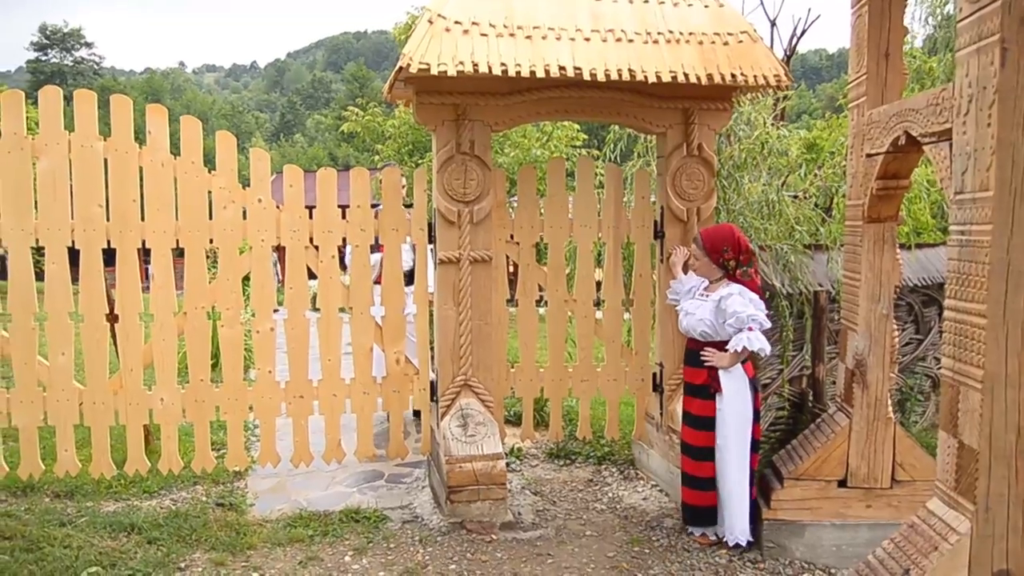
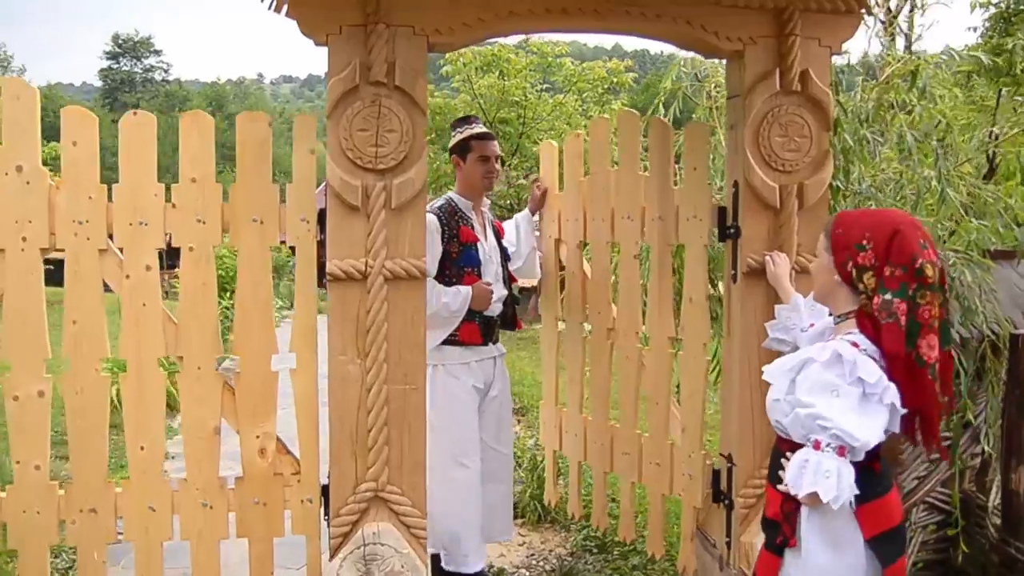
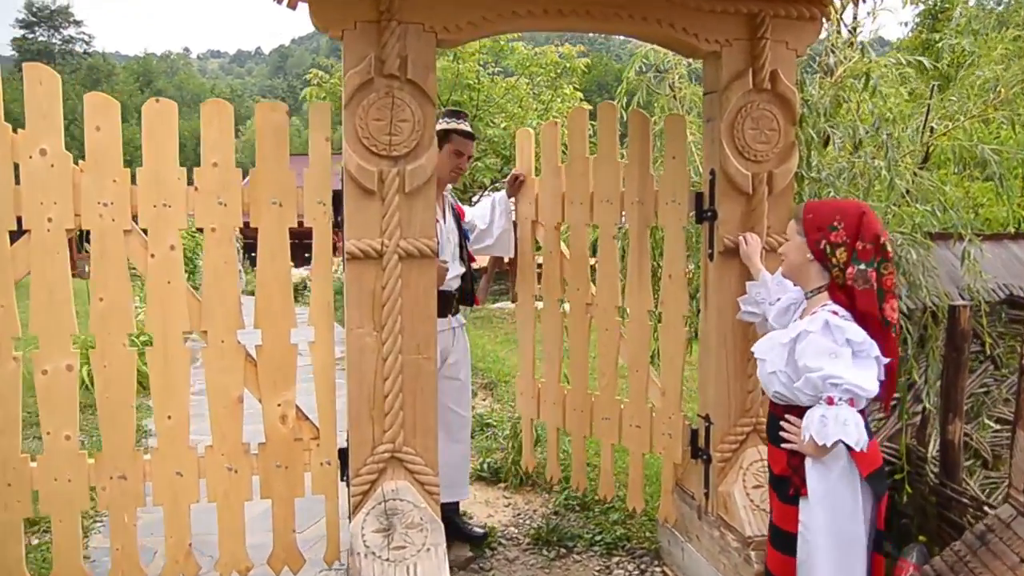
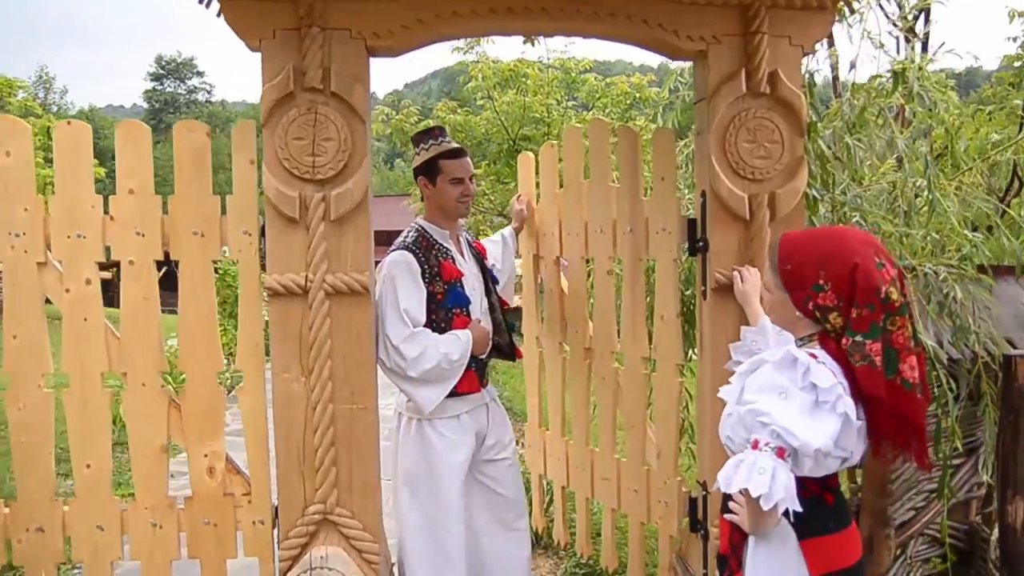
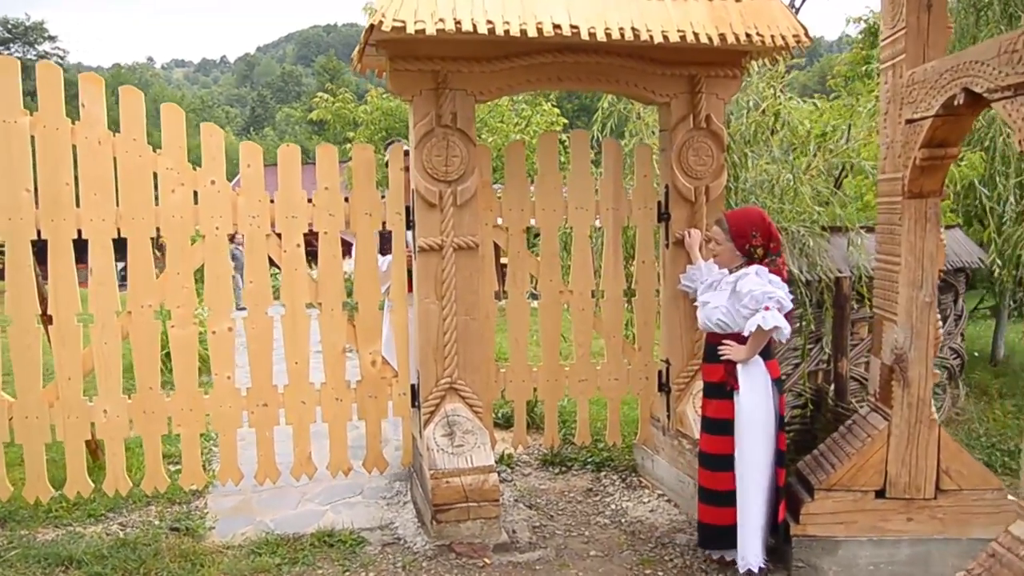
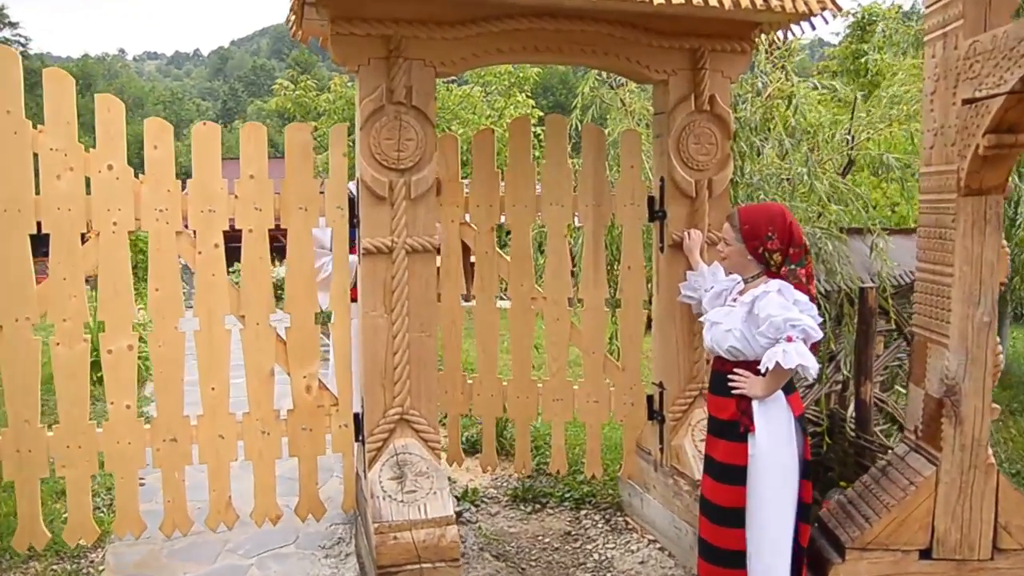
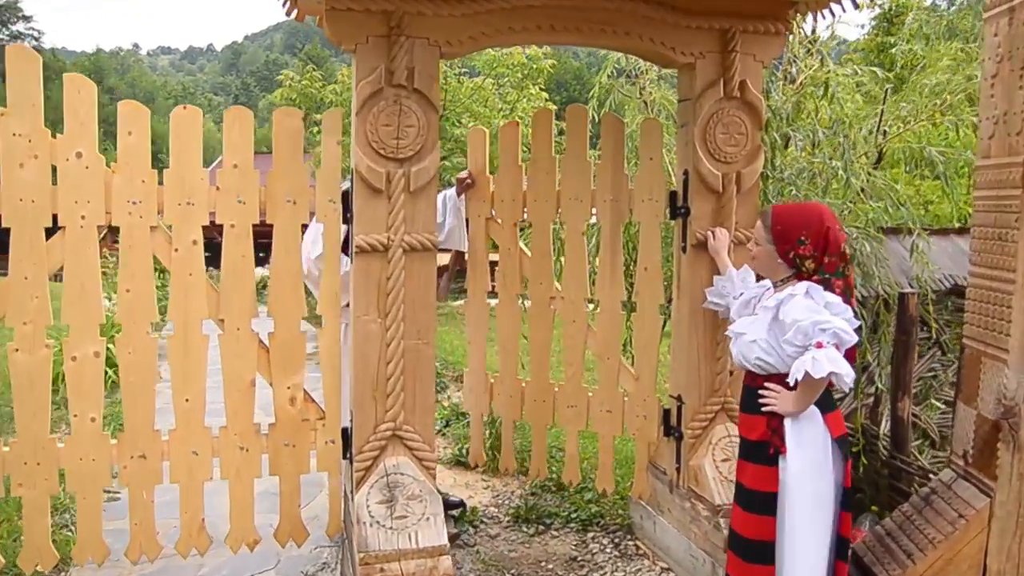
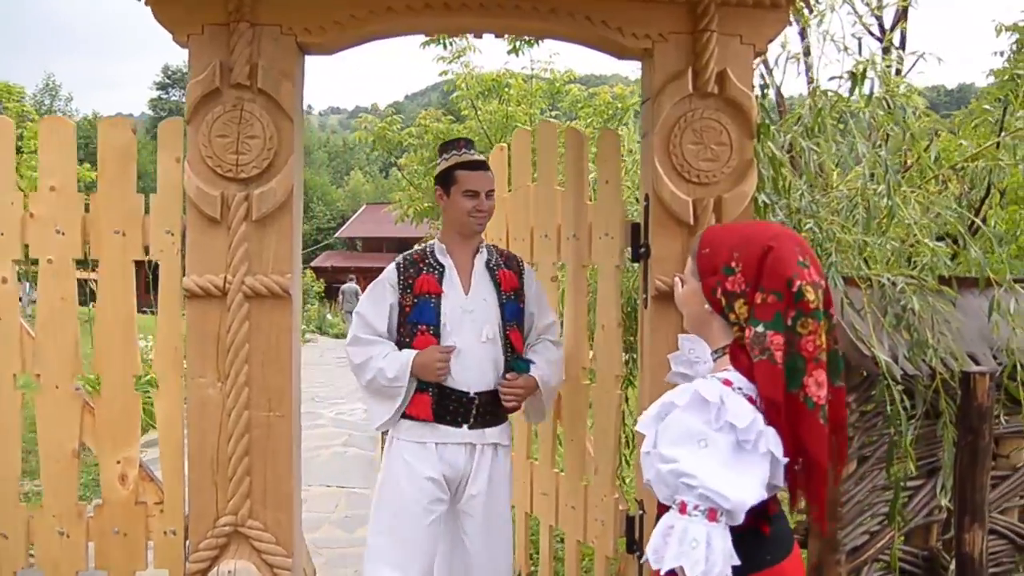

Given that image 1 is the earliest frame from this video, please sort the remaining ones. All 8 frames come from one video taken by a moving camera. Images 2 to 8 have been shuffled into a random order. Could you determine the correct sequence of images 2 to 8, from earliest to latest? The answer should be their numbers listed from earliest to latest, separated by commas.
5, 6, 7, 3, 2, 4, 8
